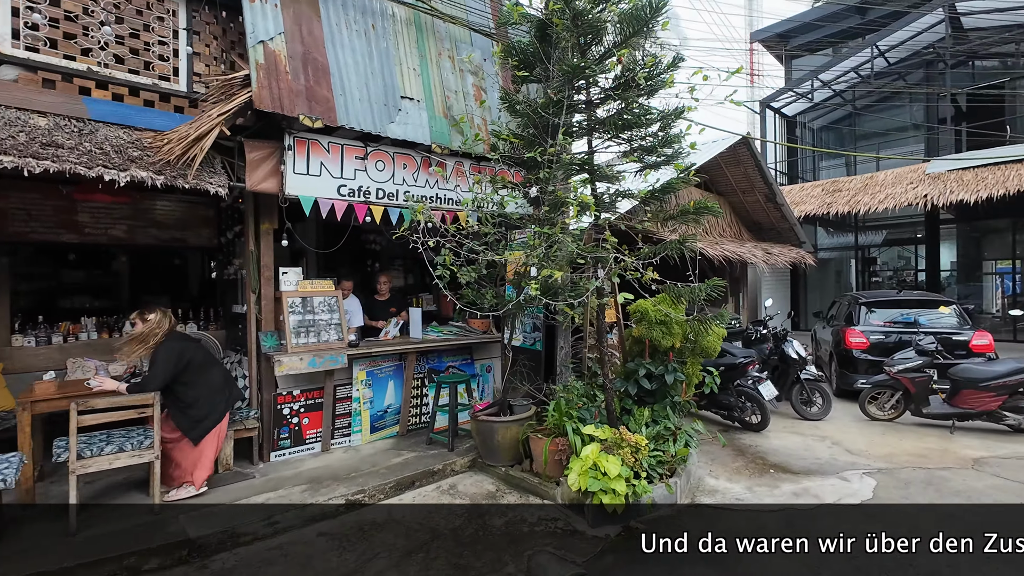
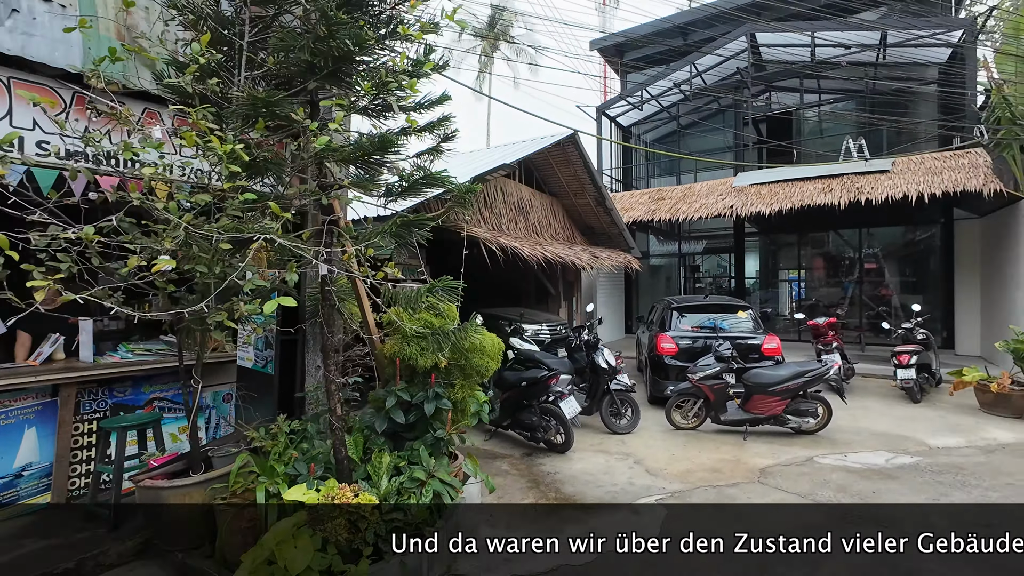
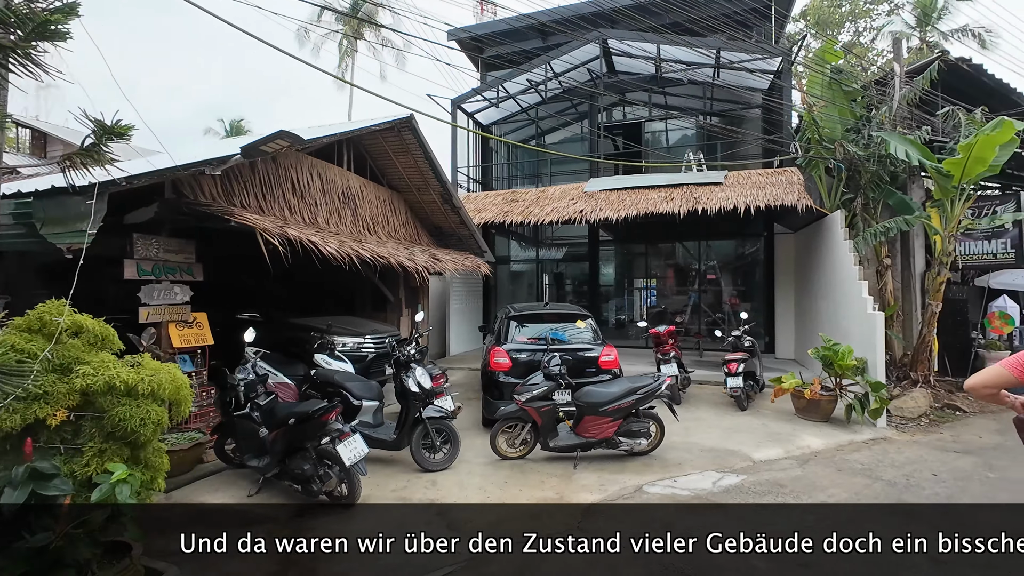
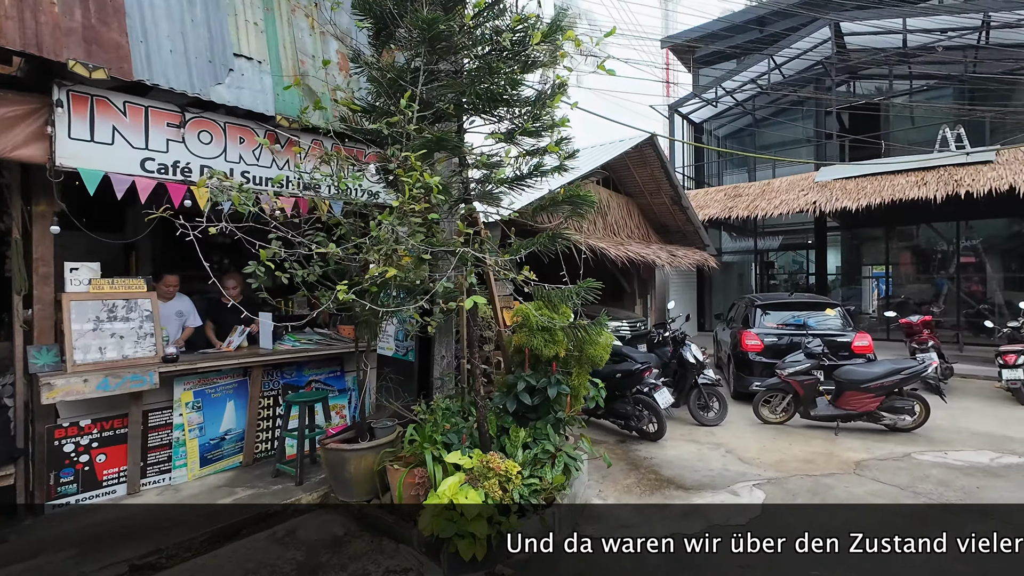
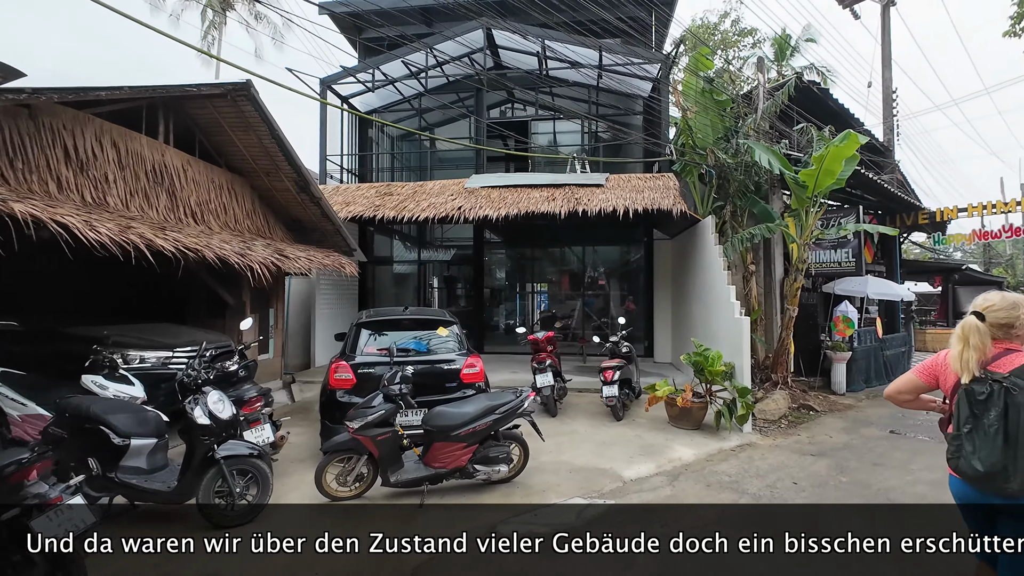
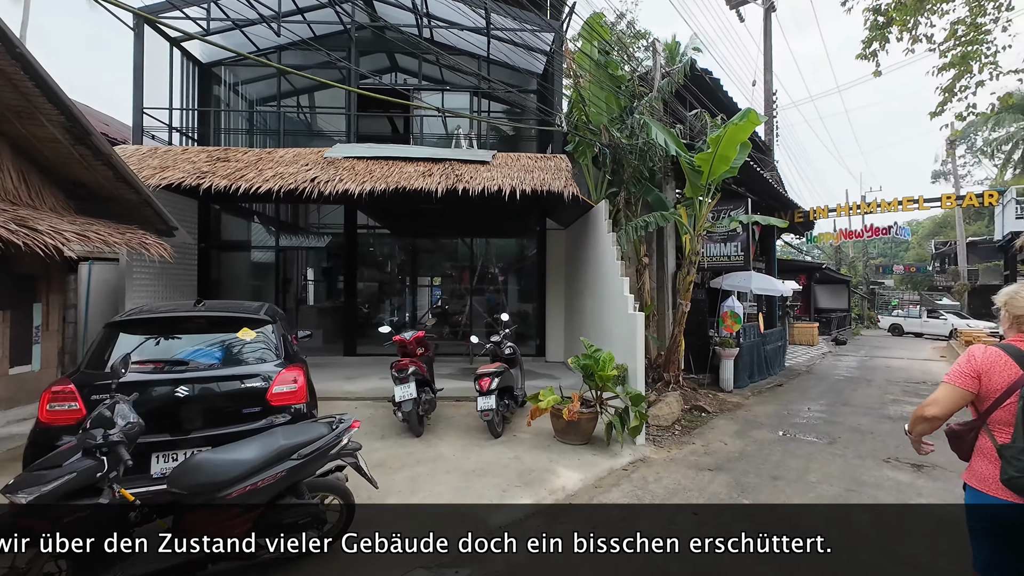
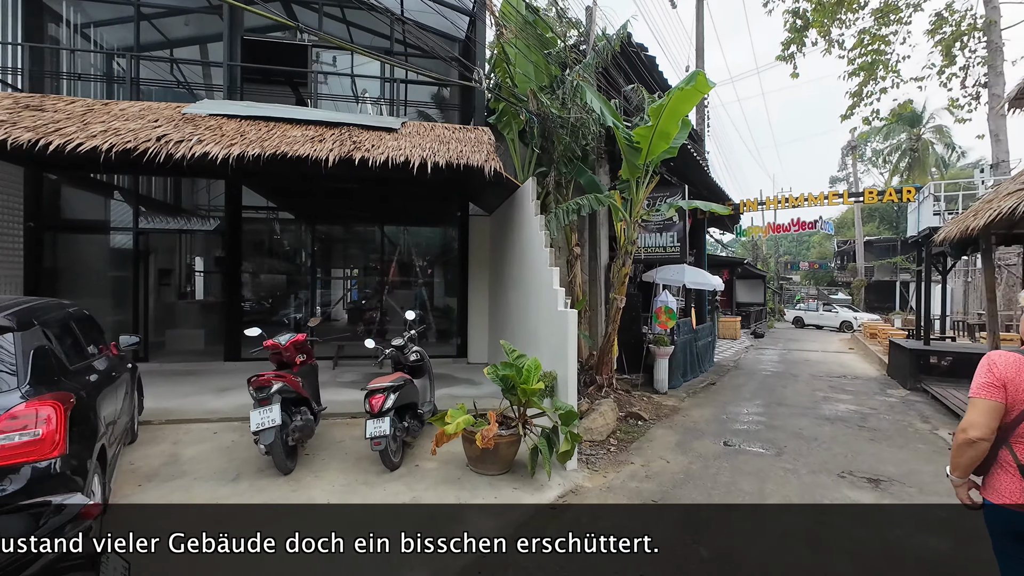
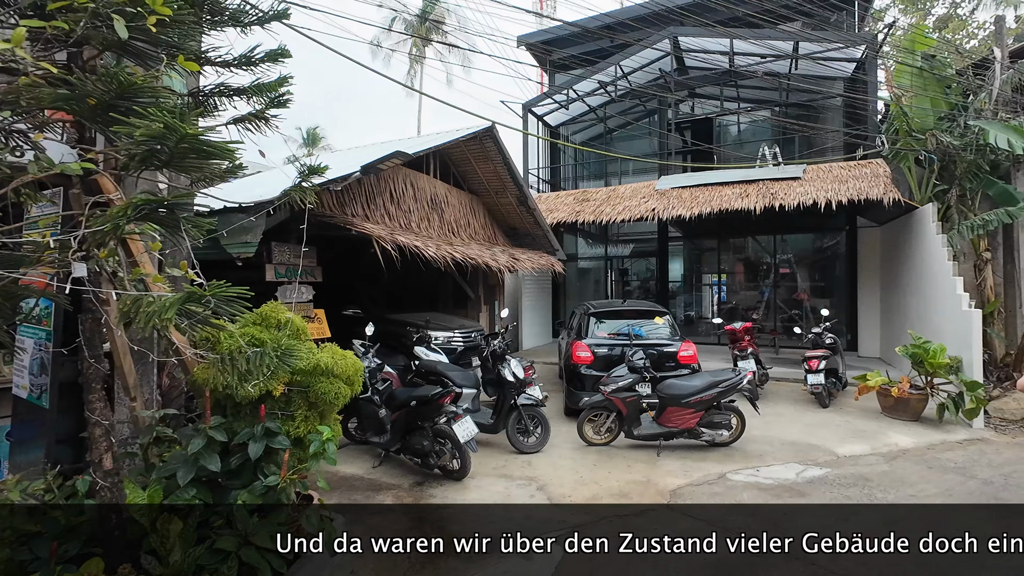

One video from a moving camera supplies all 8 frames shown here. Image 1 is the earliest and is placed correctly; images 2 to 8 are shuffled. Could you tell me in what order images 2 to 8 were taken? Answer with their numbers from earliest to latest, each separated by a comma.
4, 2, 8, 3, 5, 6, 7
